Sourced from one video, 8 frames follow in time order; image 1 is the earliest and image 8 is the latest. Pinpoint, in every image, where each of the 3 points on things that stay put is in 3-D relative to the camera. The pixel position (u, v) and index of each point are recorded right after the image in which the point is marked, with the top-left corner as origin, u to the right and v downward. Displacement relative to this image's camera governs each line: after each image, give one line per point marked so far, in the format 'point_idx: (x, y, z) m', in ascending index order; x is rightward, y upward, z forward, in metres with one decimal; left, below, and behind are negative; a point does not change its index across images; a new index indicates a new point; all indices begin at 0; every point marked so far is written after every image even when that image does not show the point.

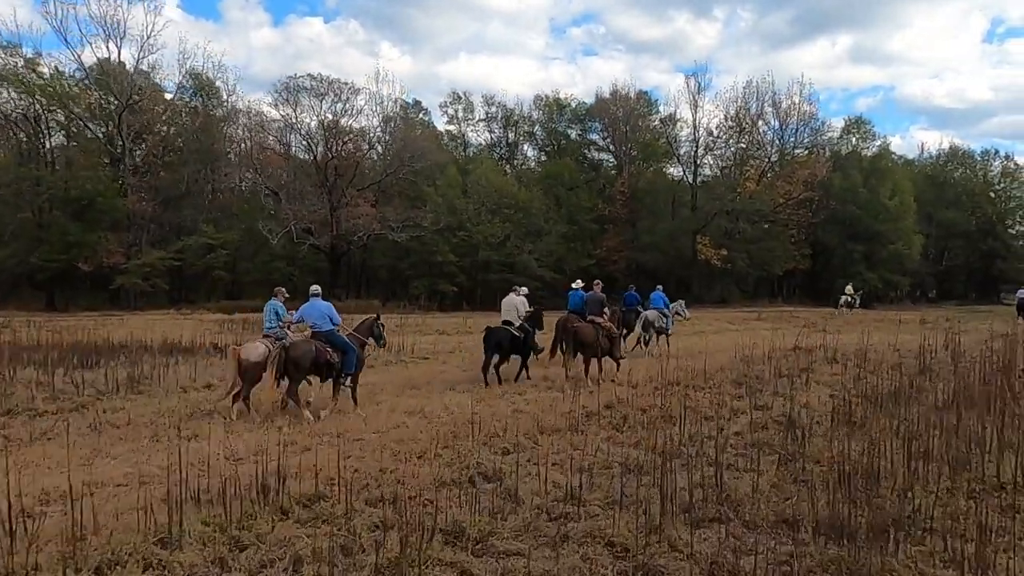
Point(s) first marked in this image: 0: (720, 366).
0: (+5.0, -1.9, +18.6) m
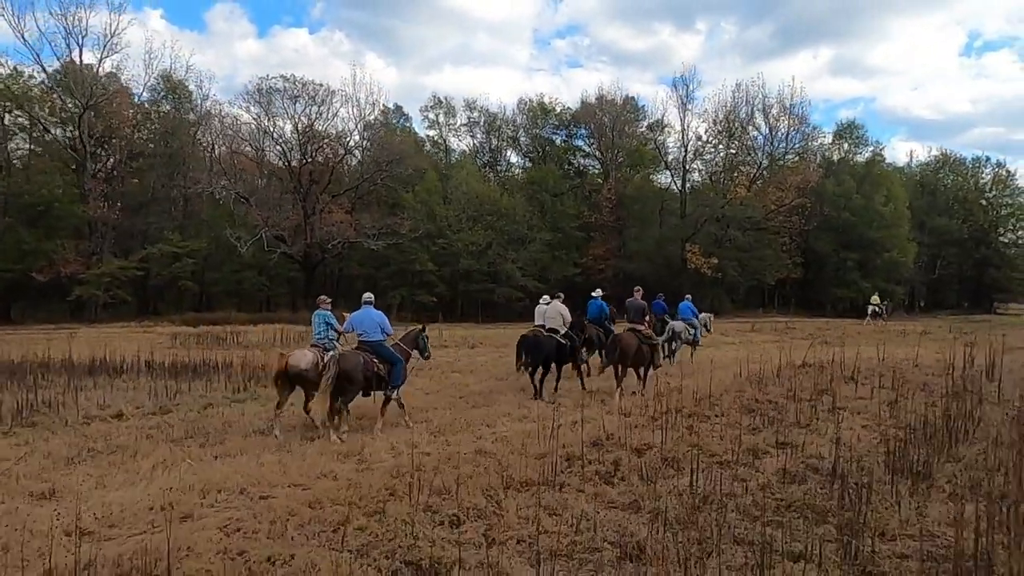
0: (+4.4, -2.1, +16.1) m
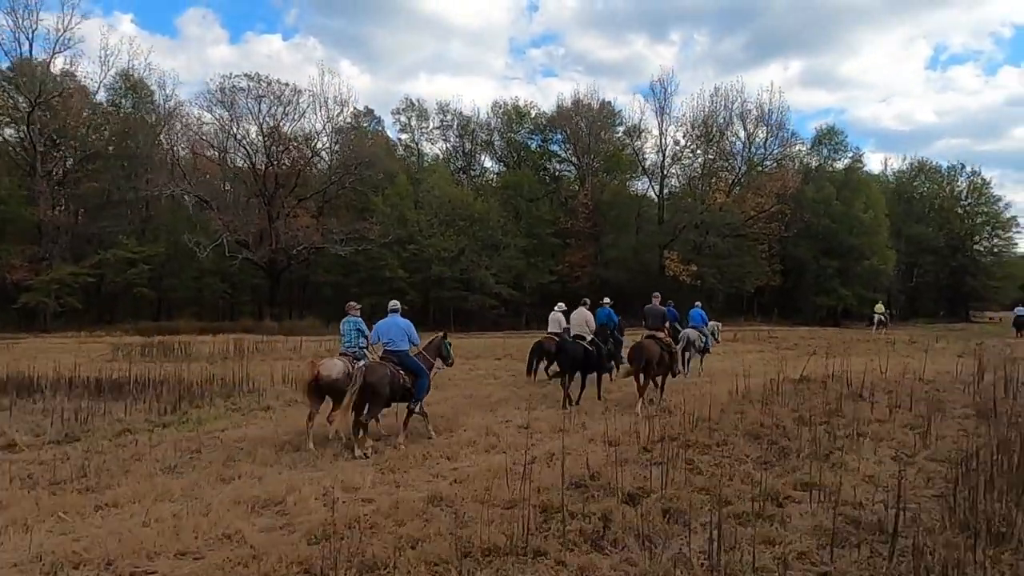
0: (+3.8, -2.2, +14.3) m
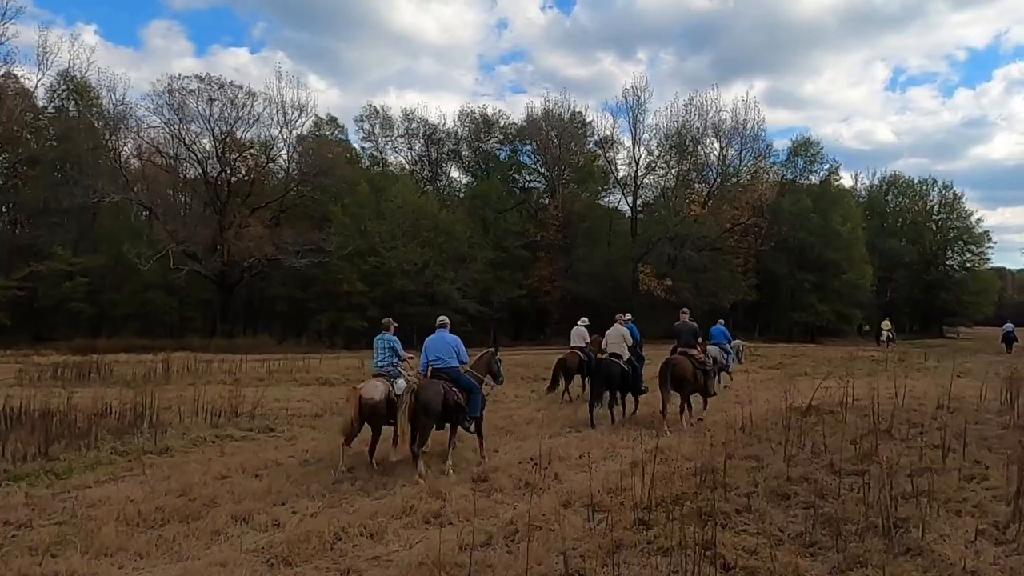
0: (+3.2, -2.4, +11.5) m
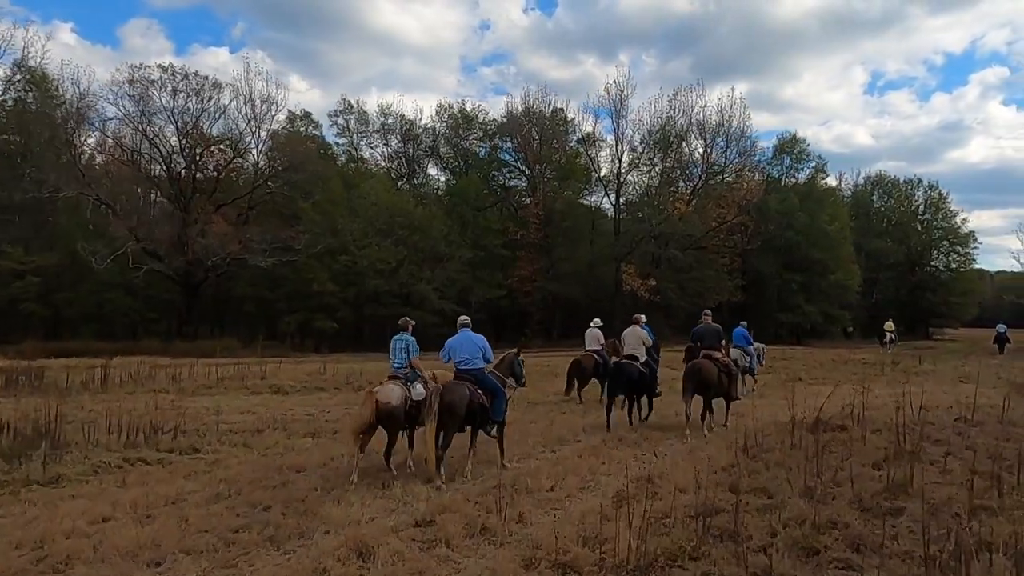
0: (+2.6, -2.4, +9.6) m
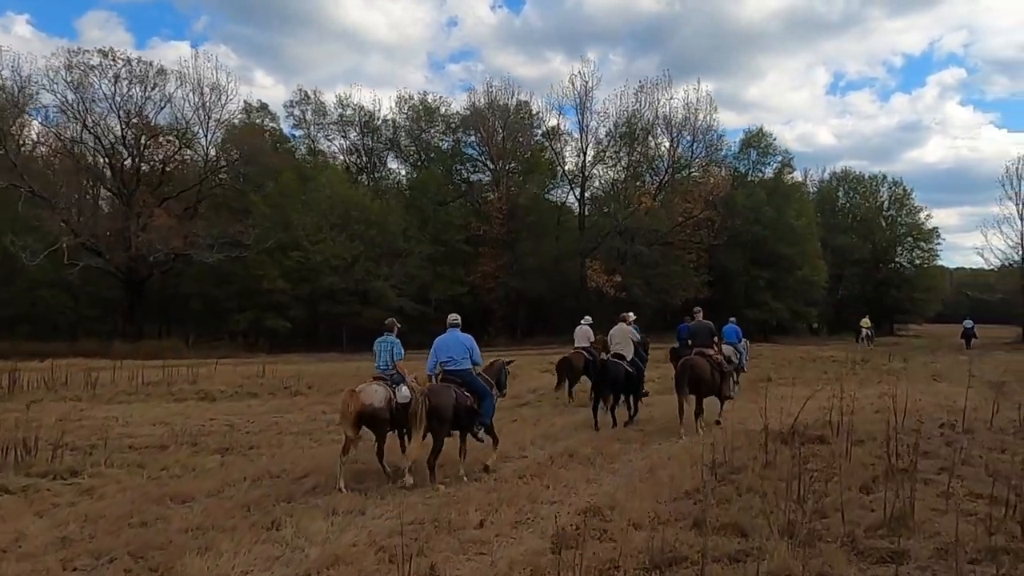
0: (+1.8, -2.3, +7.9) m
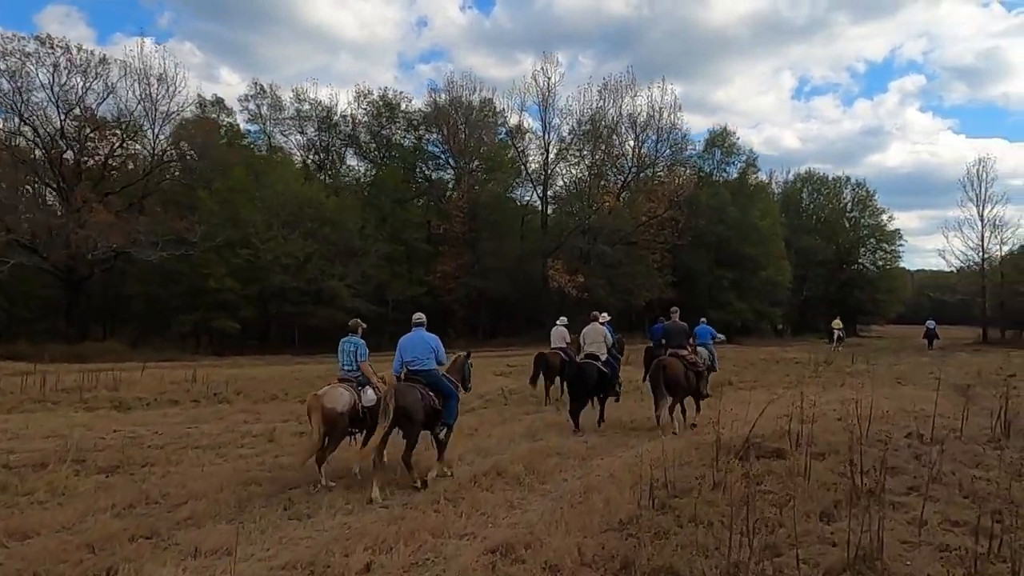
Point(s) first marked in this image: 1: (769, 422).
0: (+0.9, -2.2, +6.7) m
1: (+4.5, -2.4, +13.6) m
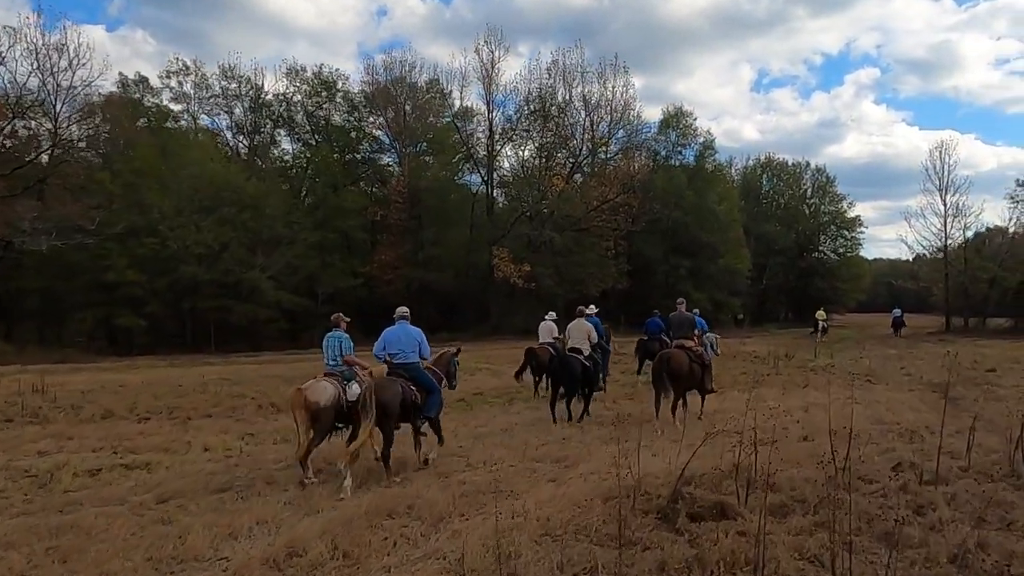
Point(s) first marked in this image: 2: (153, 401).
0: (-0.7, -2.1, +3.1) m
1: (+2.6, -2.1, +10.2) m
2: (-8.6, -2.7, +18.0) m
